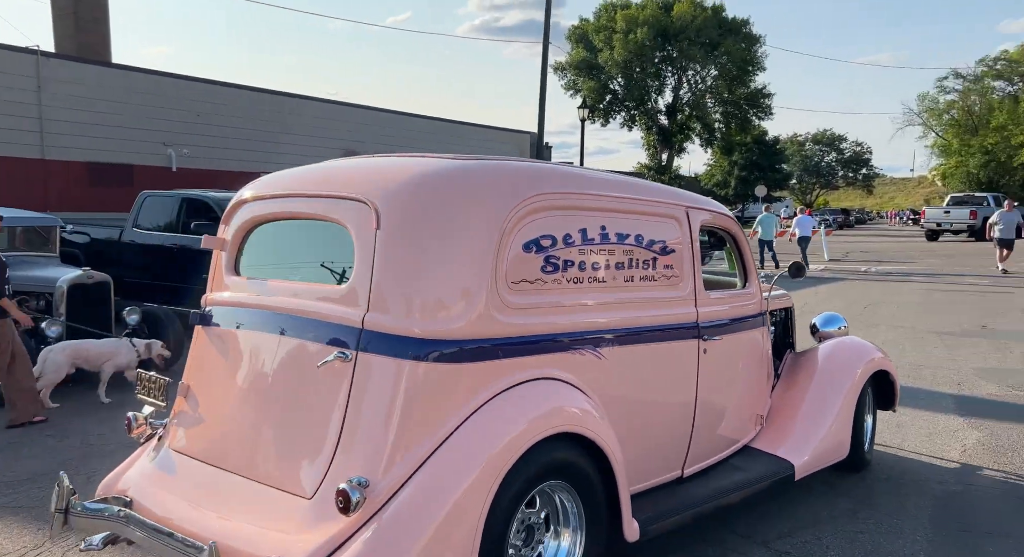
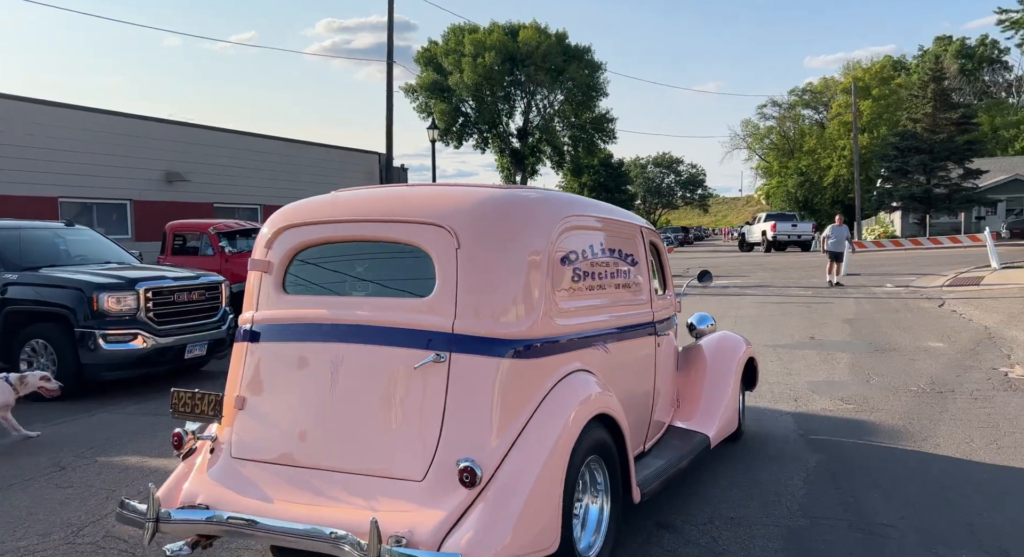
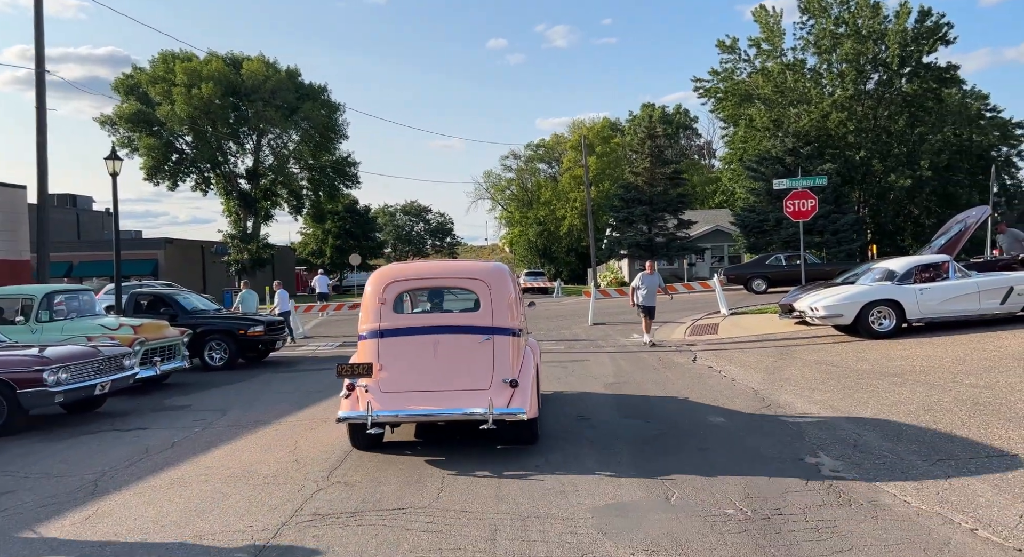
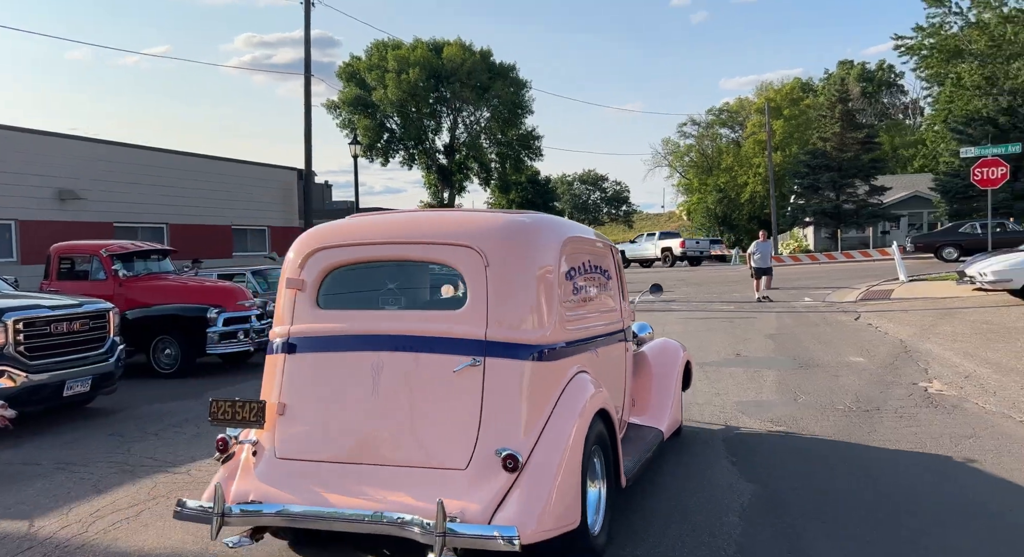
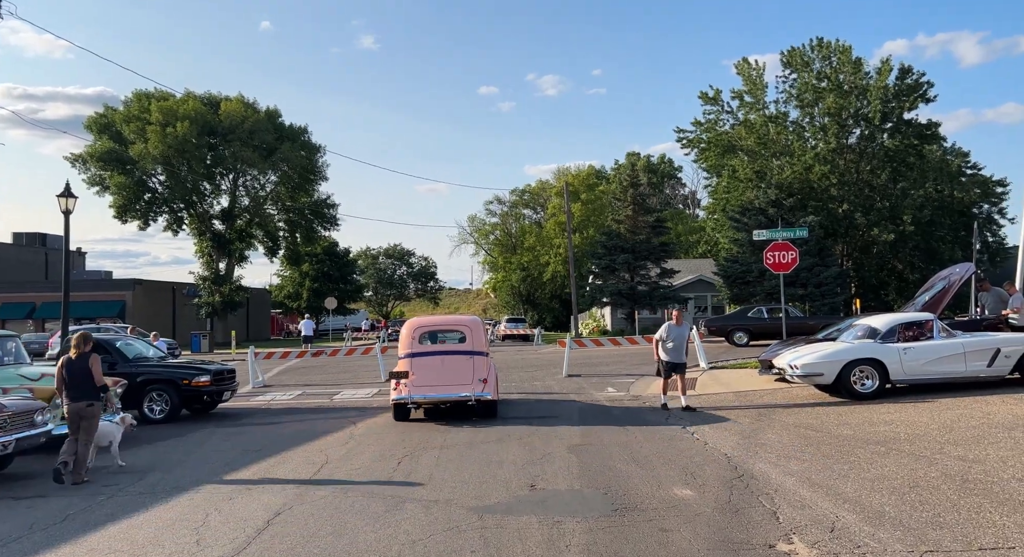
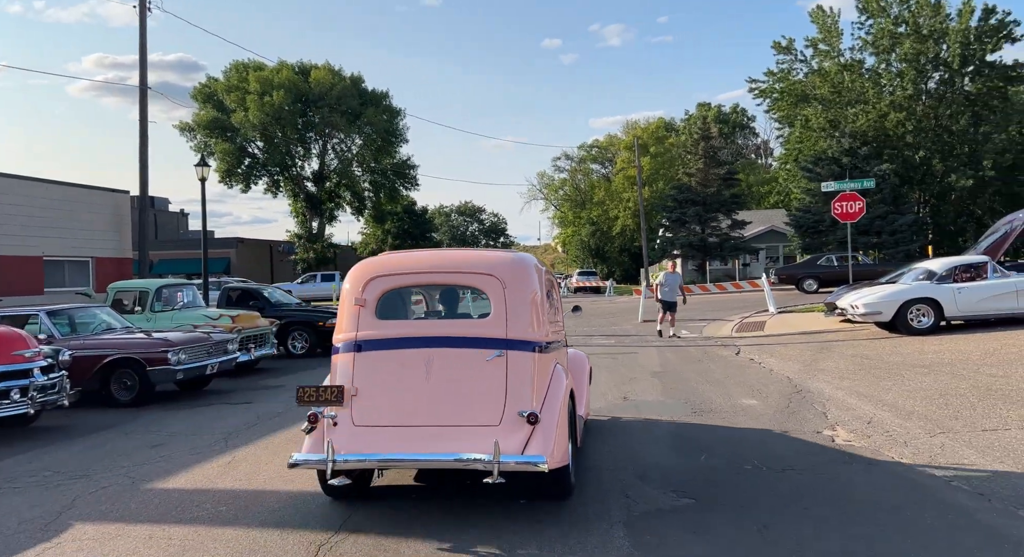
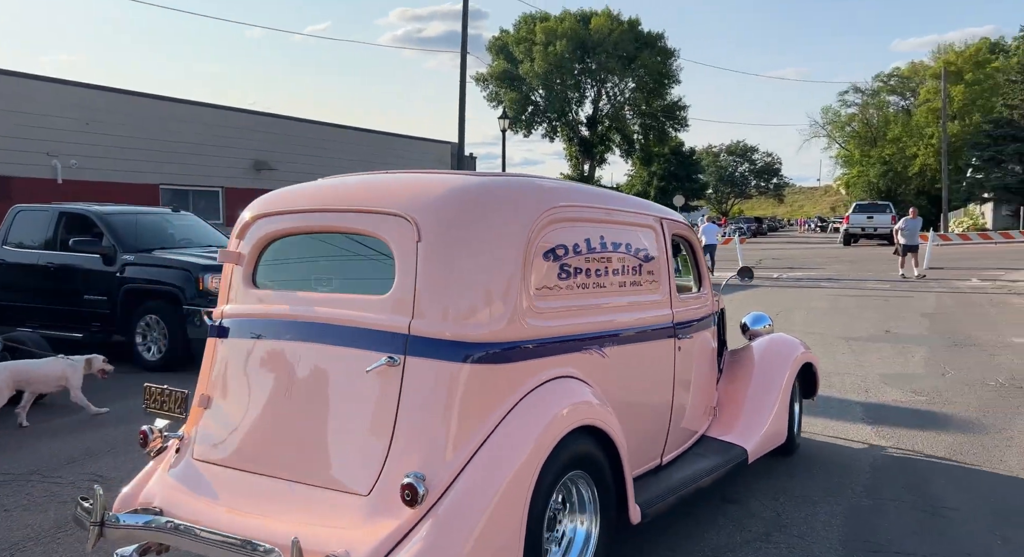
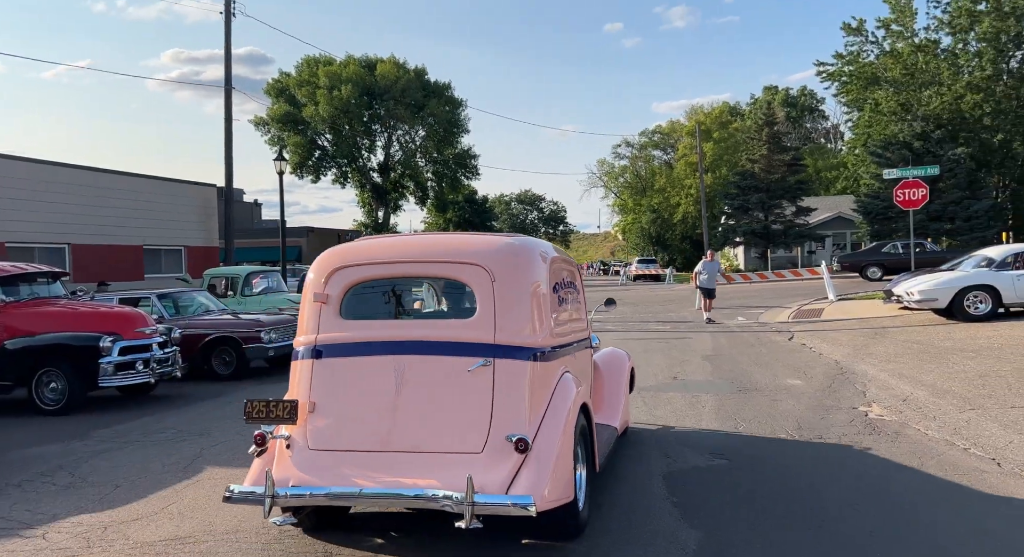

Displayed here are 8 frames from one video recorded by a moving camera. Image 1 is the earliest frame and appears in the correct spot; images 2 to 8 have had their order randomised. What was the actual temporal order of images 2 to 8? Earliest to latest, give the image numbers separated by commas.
7, 2, 4, 8, 6, 3, 5
